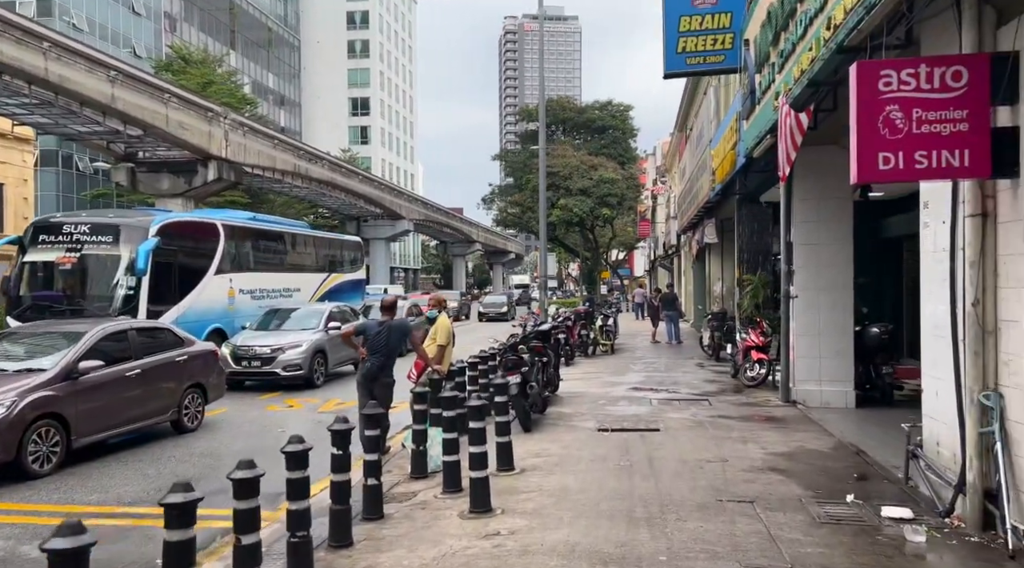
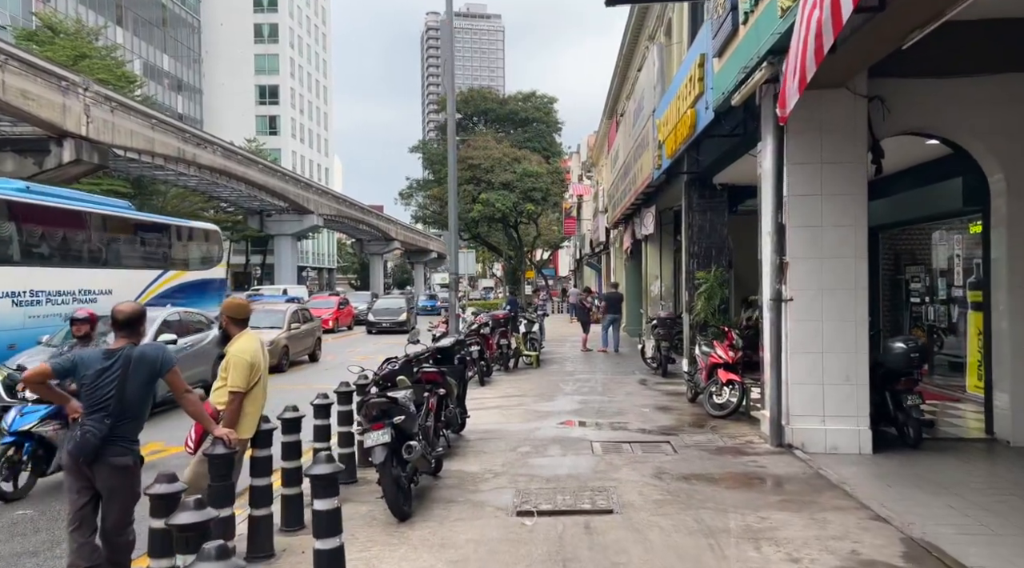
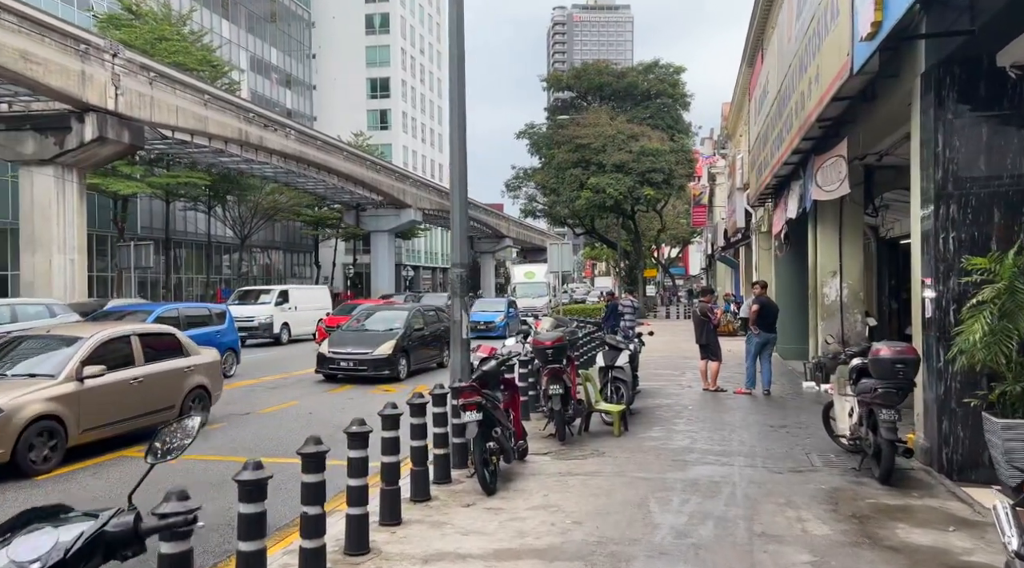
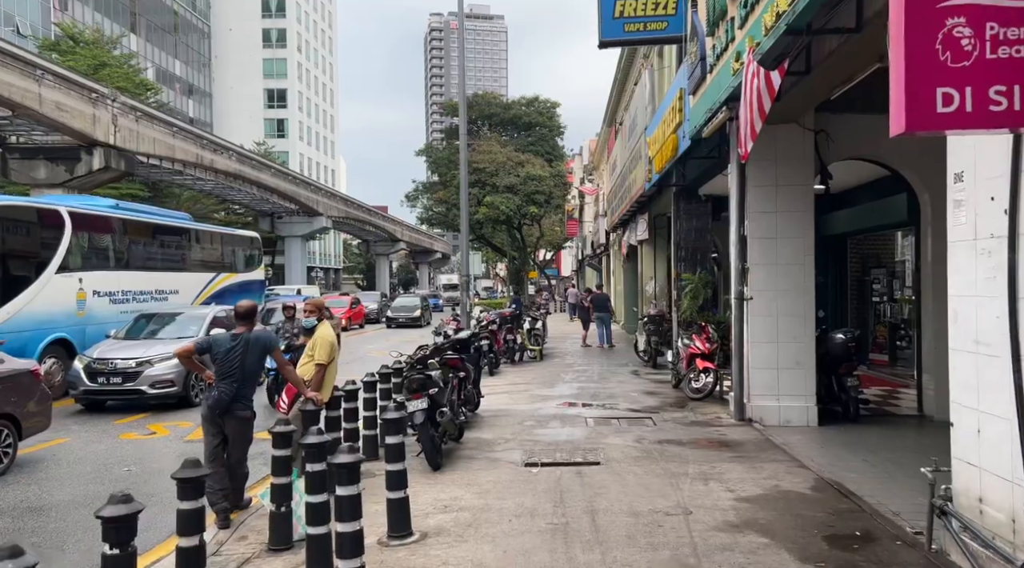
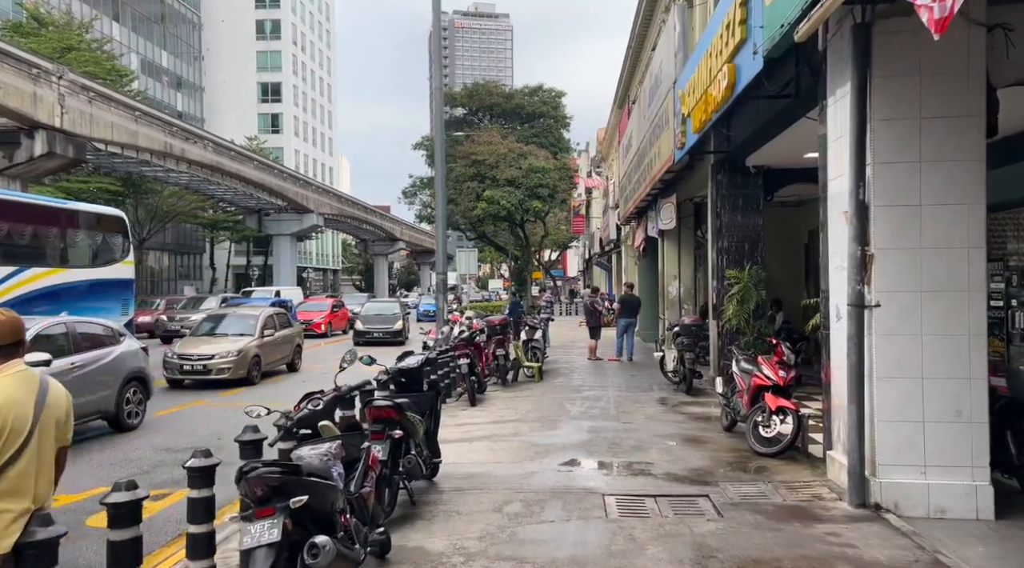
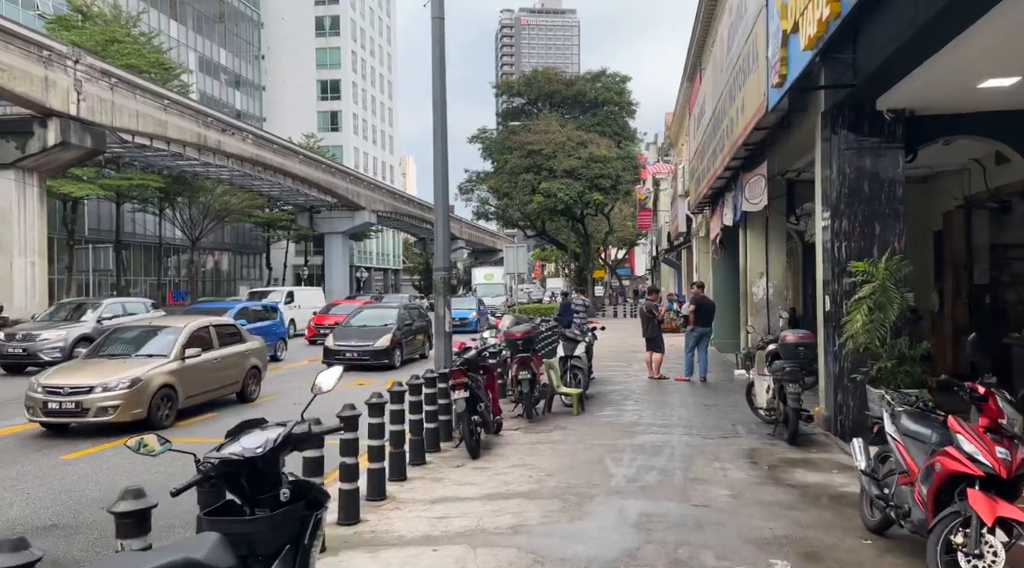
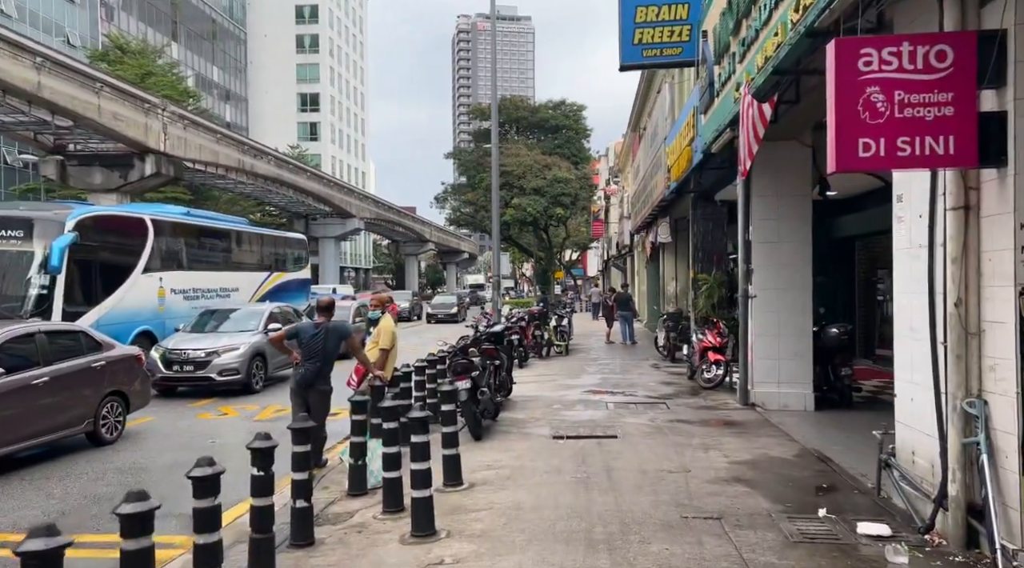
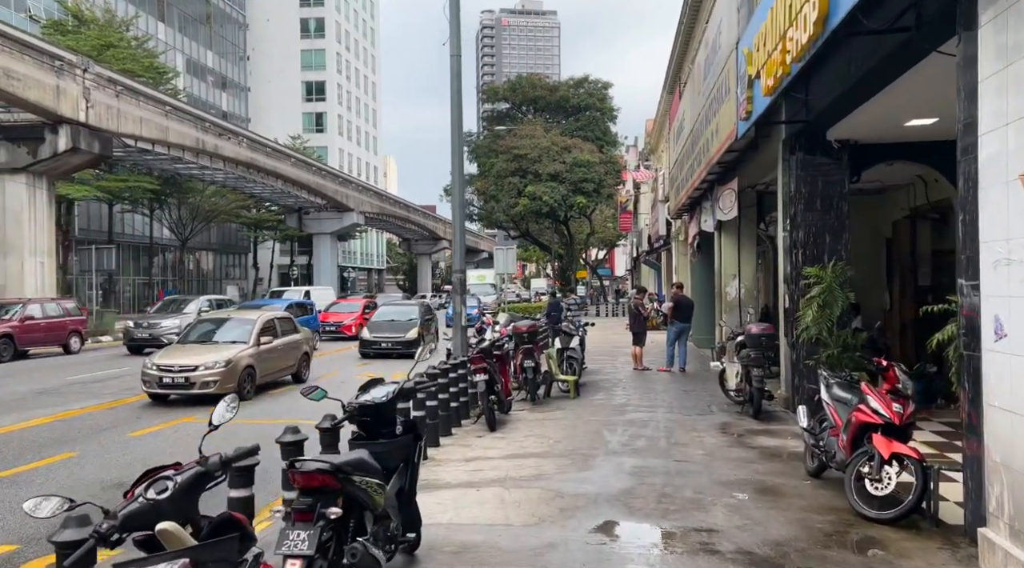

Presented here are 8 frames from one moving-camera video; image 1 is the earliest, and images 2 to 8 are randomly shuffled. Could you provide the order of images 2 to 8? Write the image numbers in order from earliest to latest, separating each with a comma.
7, 4, 2, 5, 8, 6, 3
